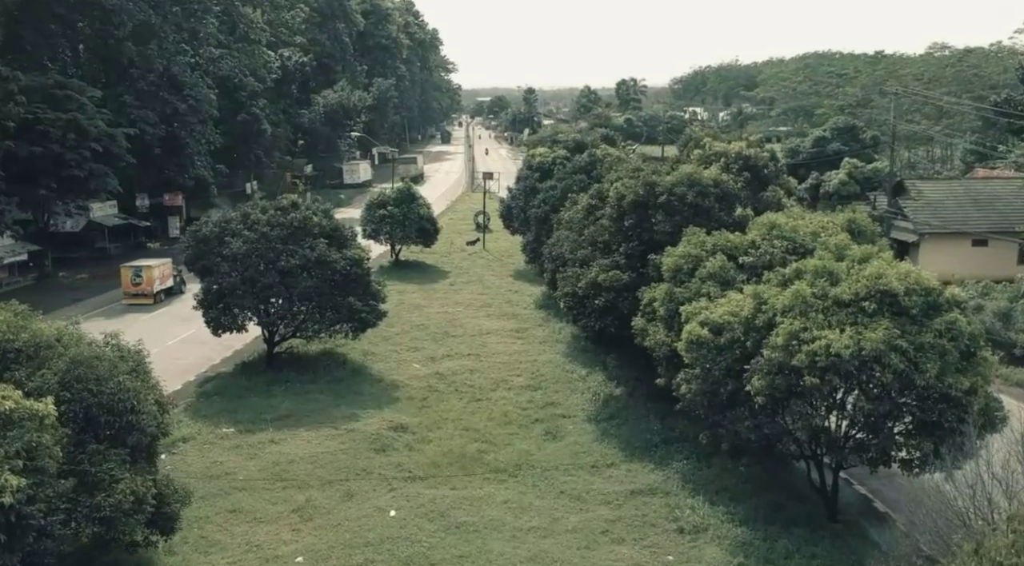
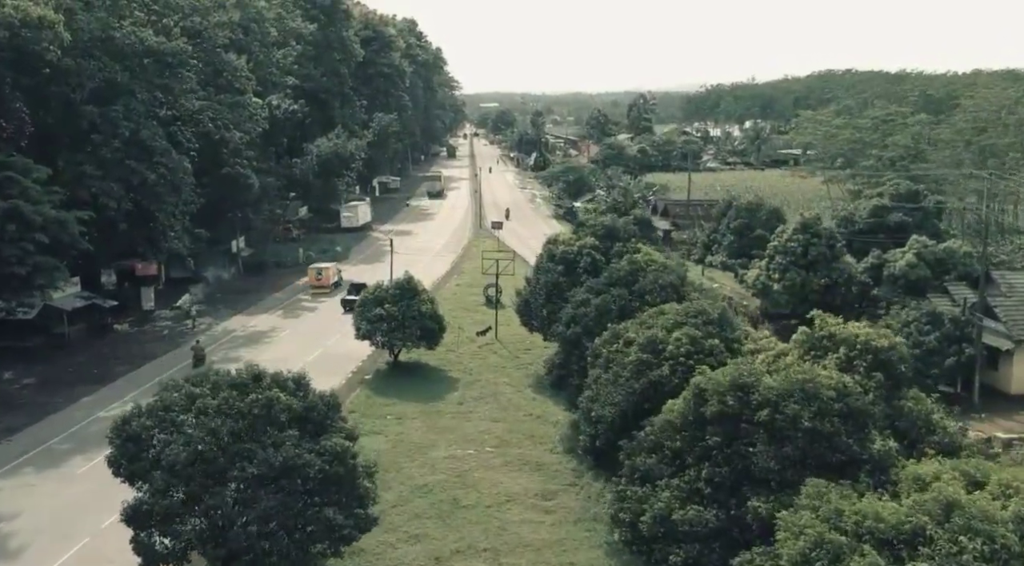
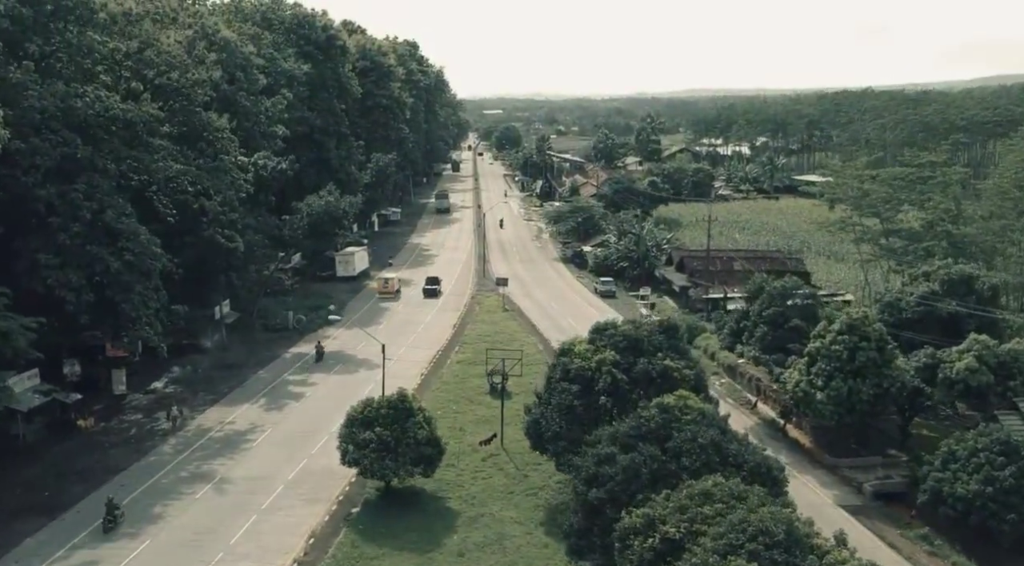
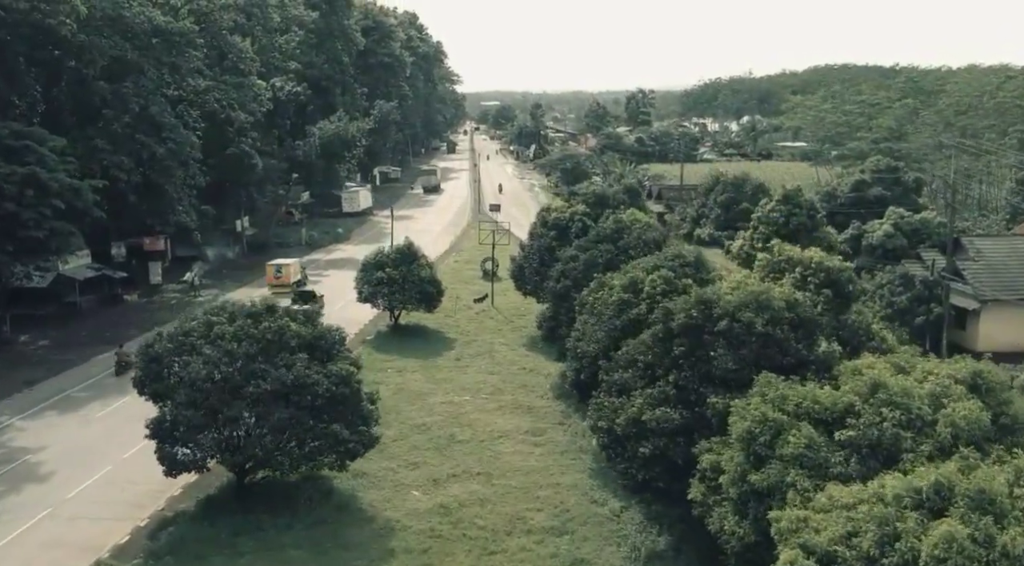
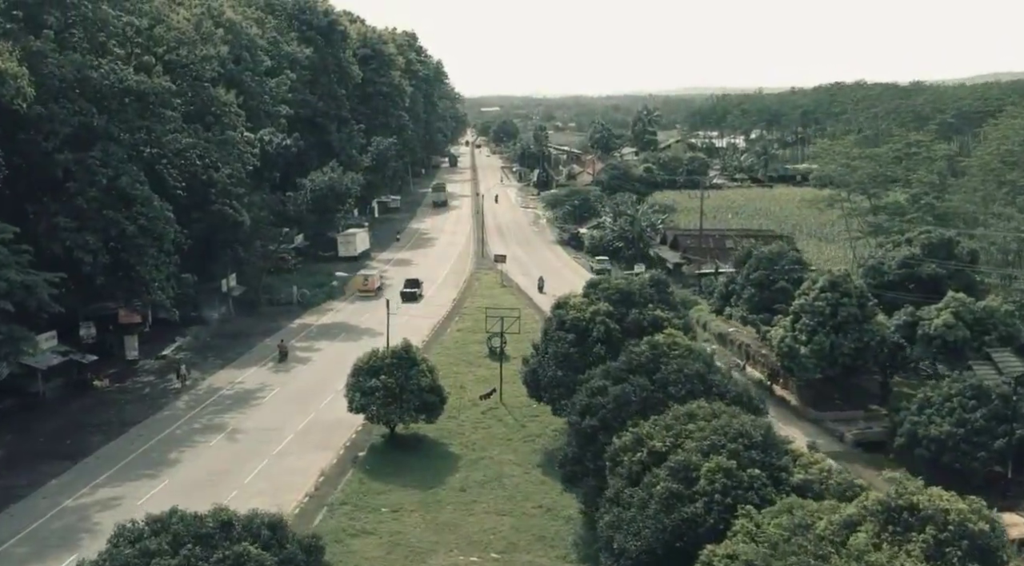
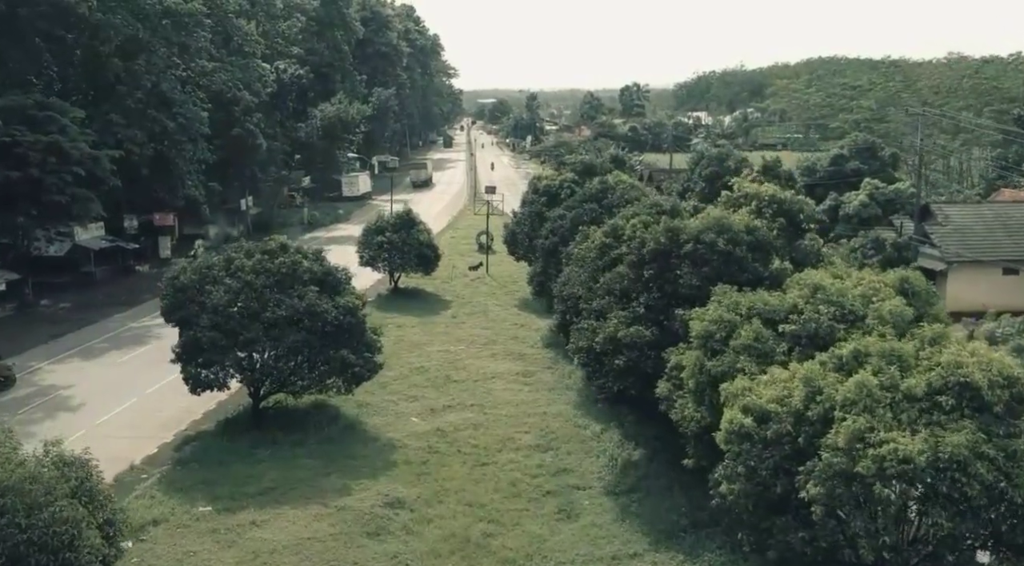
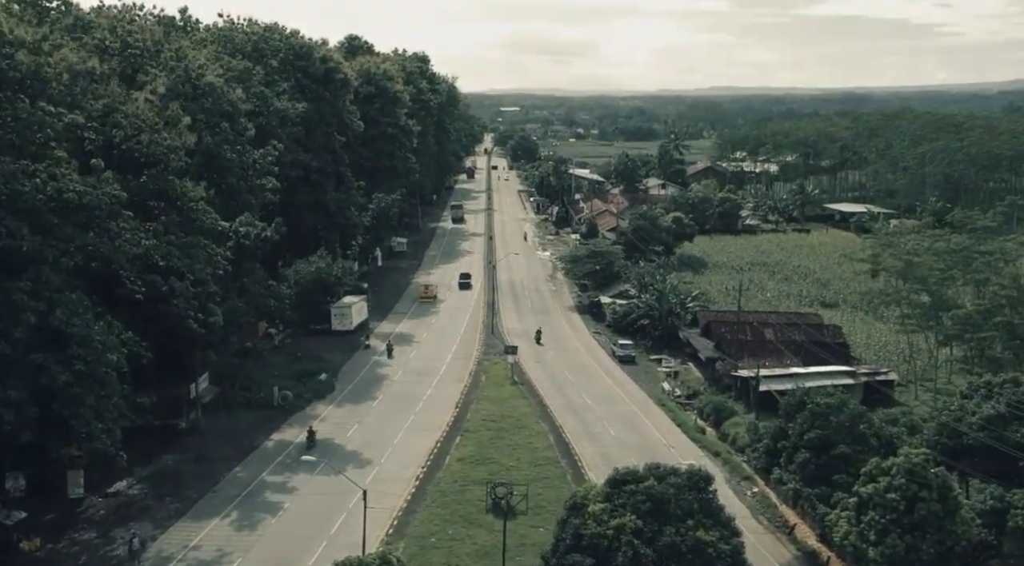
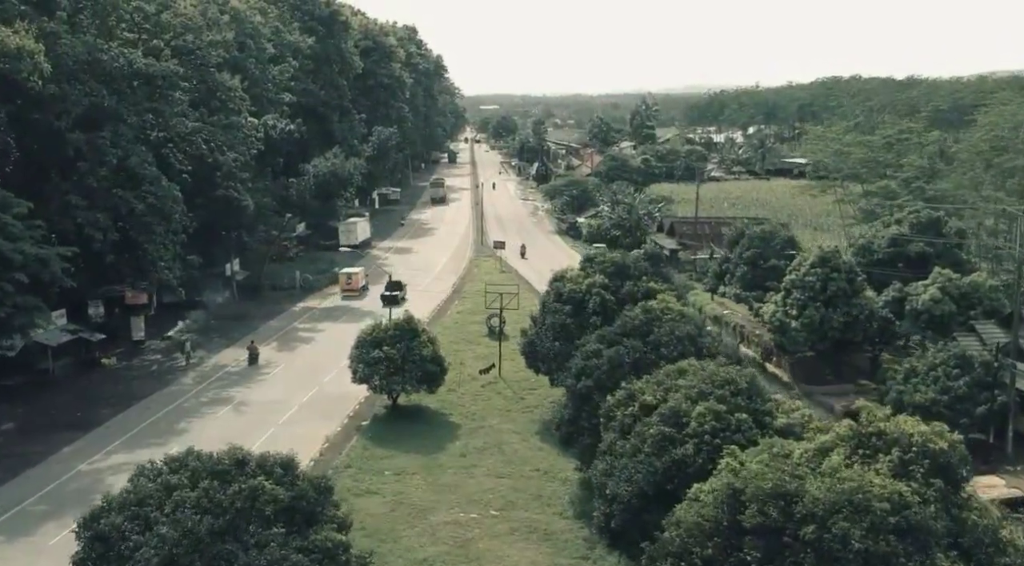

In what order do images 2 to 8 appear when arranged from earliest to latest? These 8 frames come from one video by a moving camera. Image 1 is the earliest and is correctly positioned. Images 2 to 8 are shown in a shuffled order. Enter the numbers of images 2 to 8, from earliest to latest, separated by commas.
6, 4, 2, 8, 5, 3, 7
